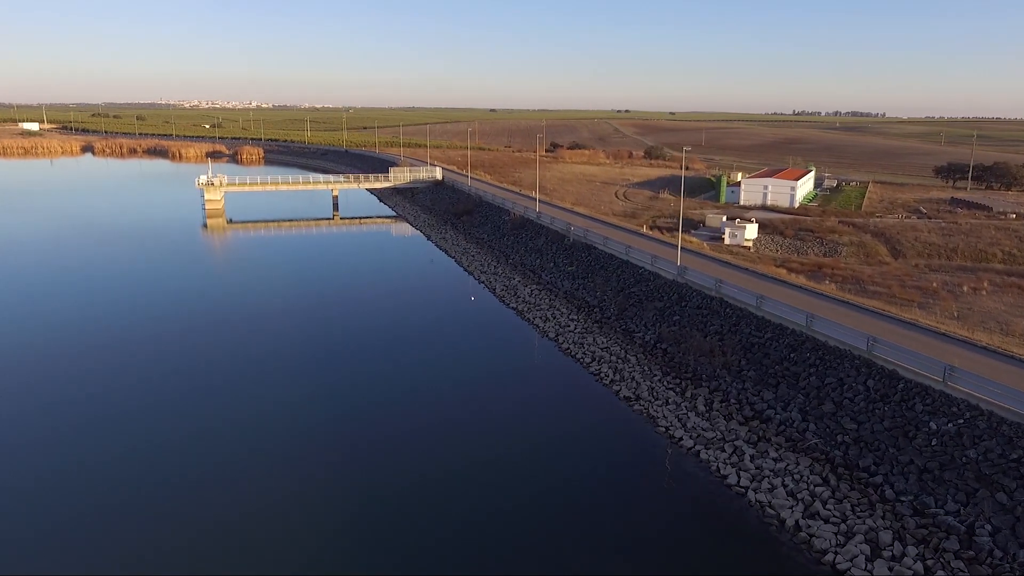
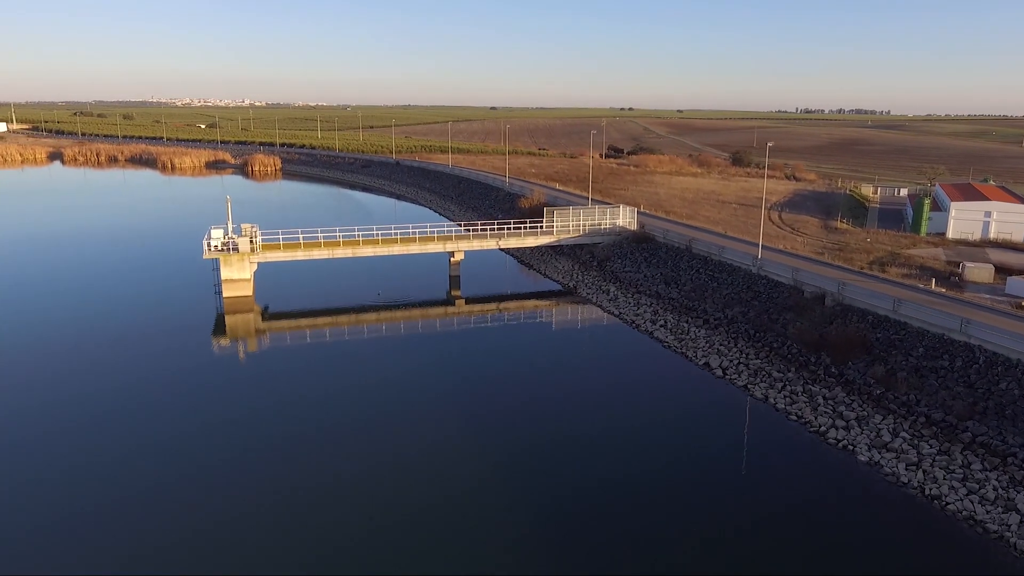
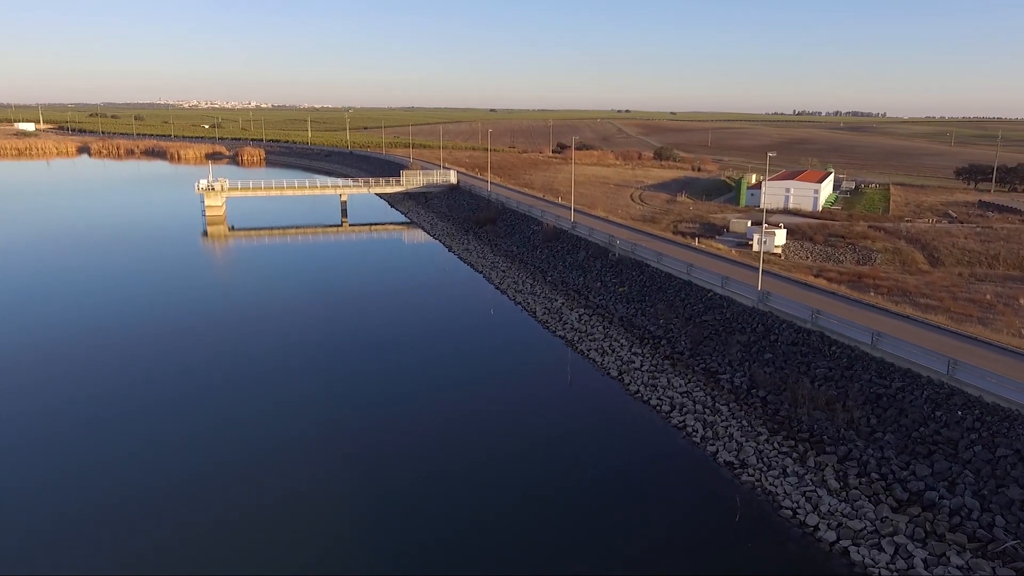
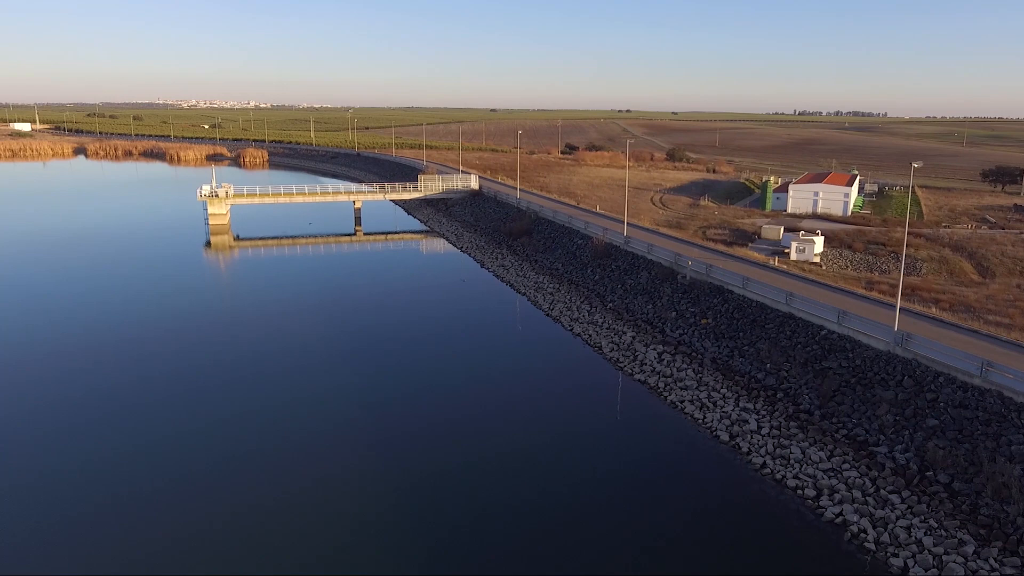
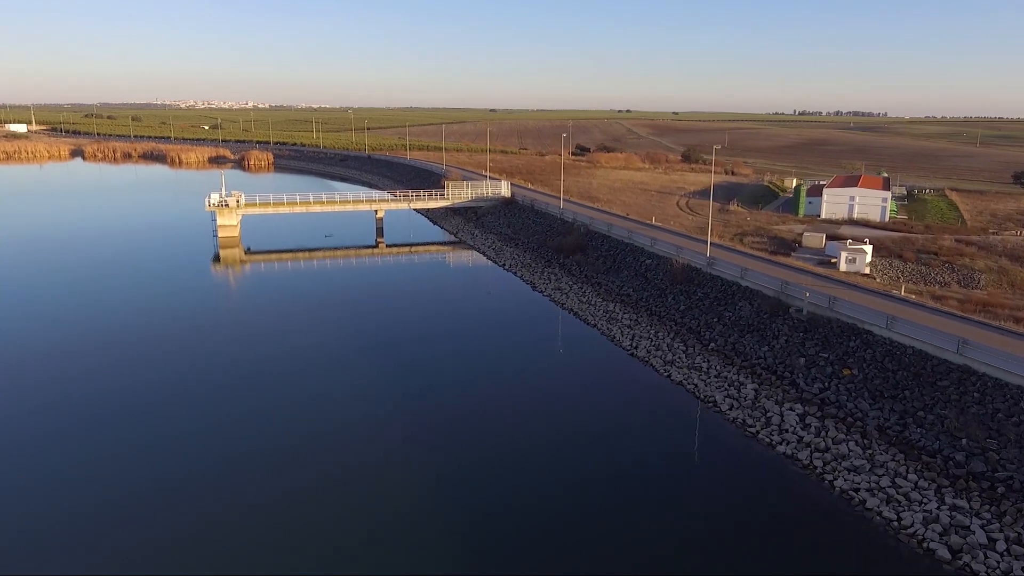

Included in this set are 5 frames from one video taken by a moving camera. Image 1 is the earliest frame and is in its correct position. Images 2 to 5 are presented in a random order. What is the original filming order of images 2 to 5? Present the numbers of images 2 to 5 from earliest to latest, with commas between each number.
3, 4, 5, 2
